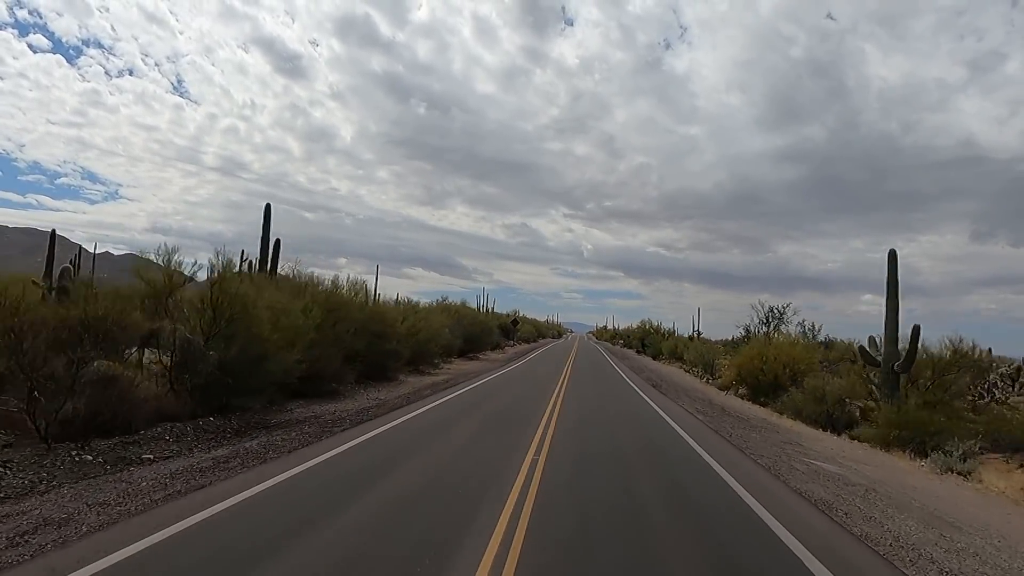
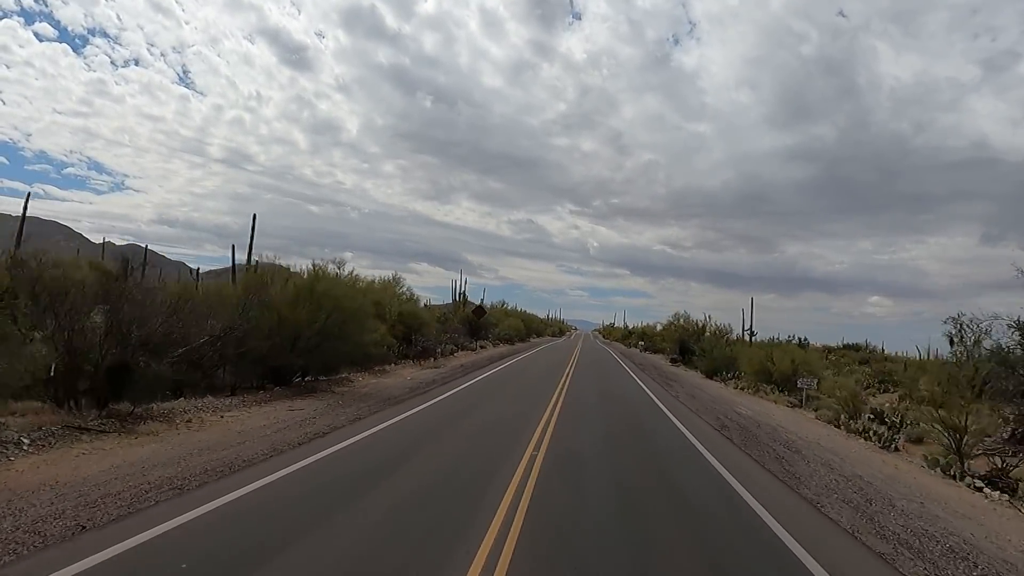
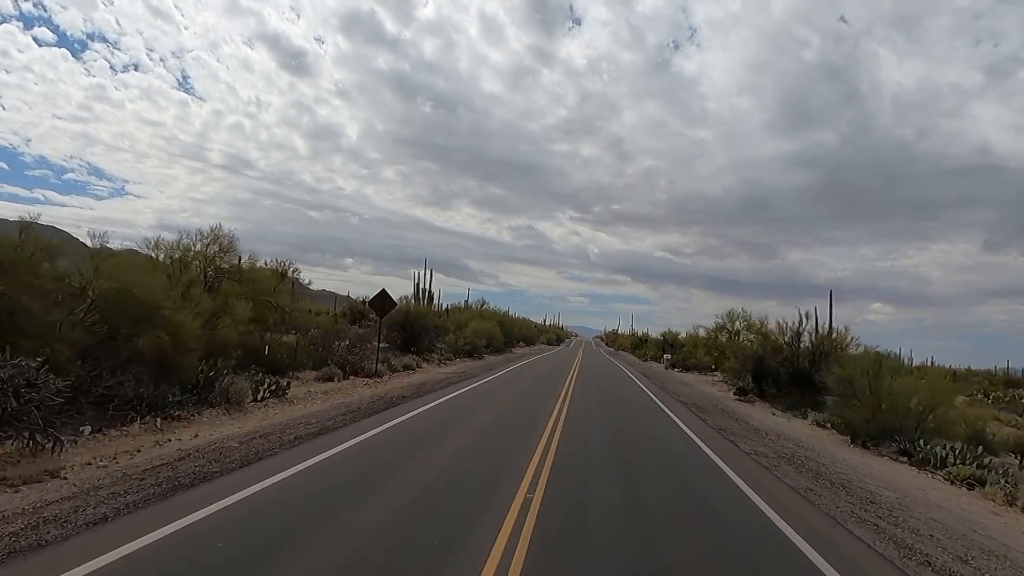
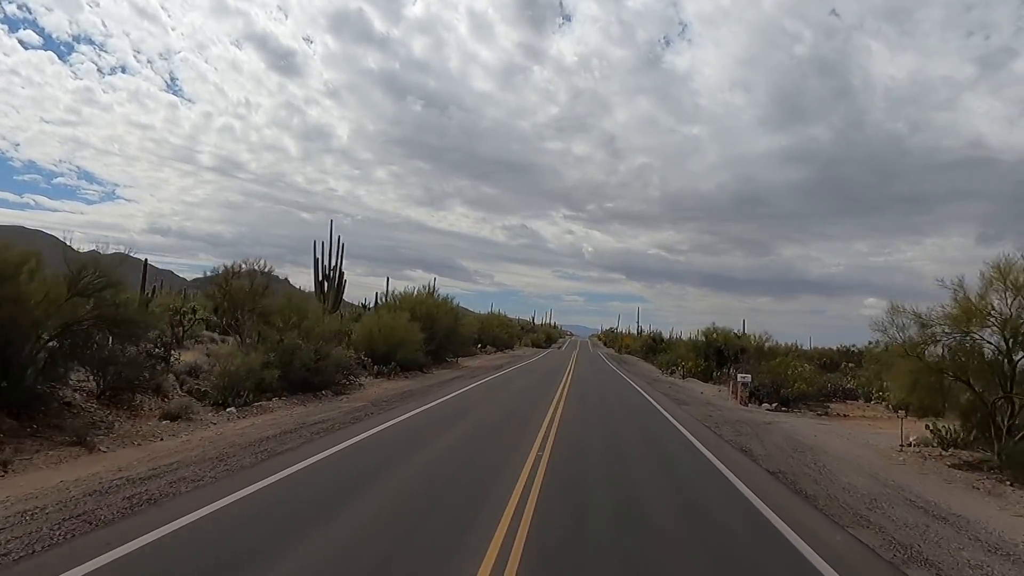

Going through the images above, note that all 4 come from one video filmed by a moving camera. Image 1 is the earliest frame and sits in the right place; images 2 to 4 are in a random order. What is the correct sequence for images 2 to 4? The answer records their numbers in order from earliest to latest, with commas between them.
2, 3, 4
